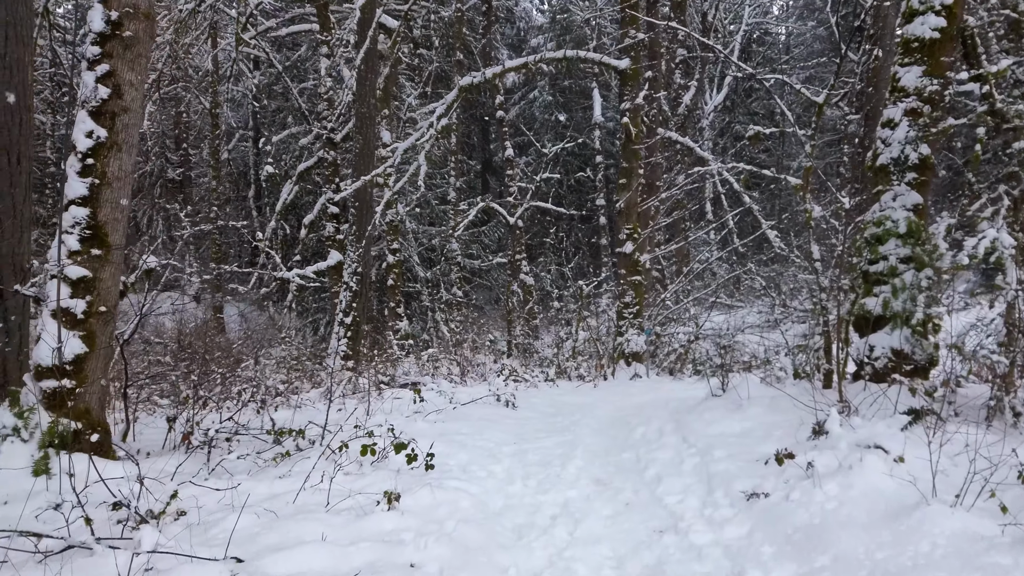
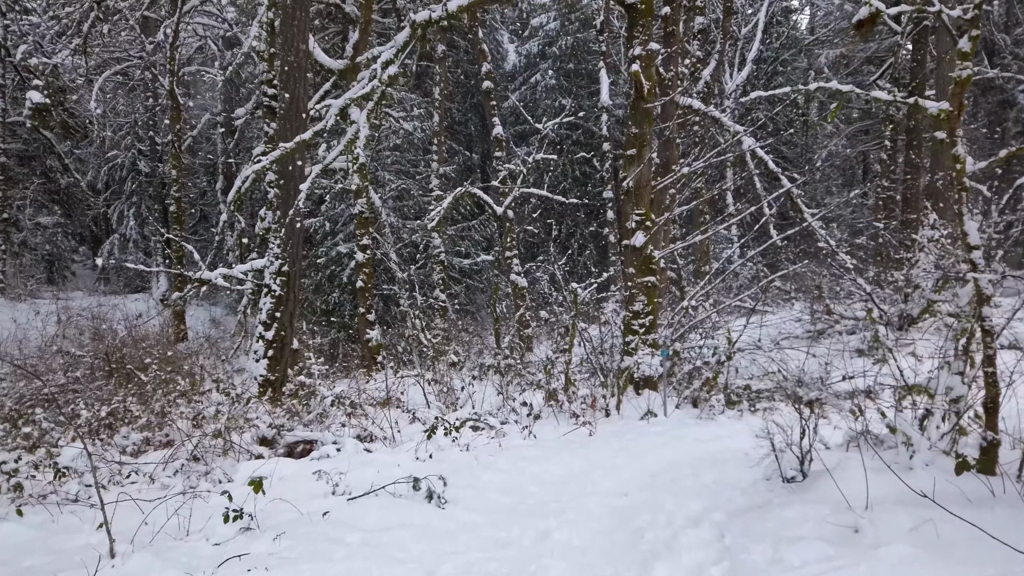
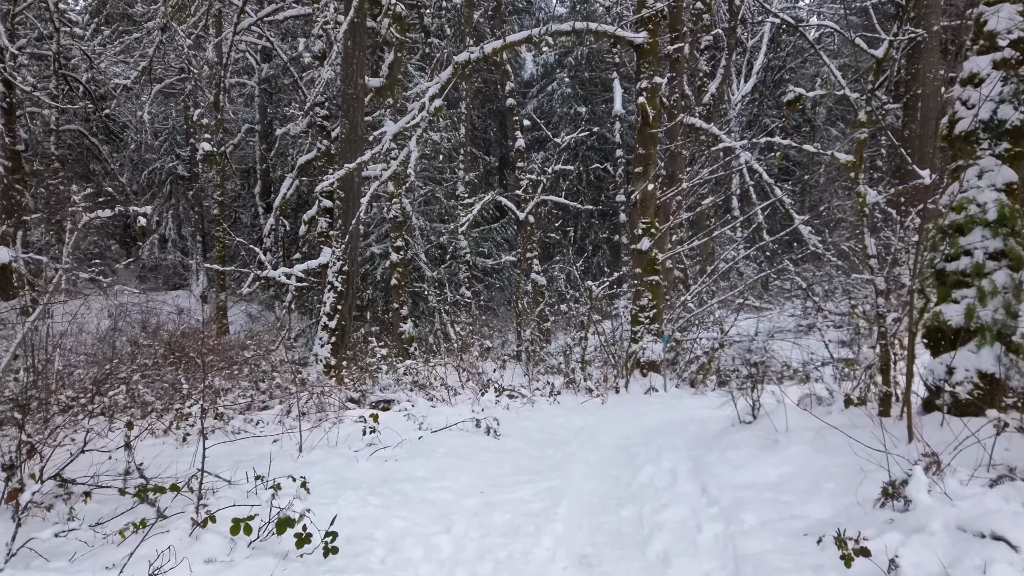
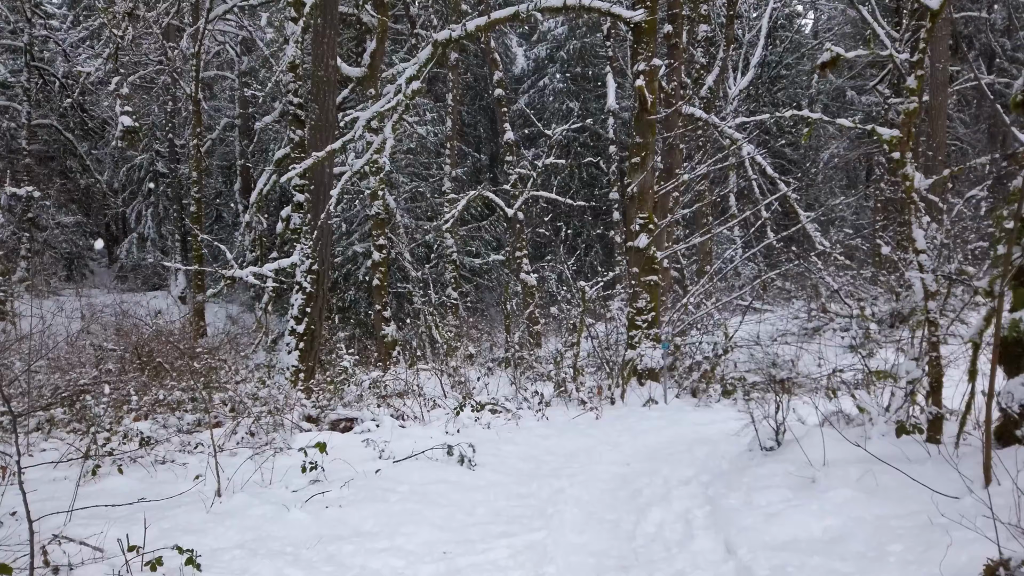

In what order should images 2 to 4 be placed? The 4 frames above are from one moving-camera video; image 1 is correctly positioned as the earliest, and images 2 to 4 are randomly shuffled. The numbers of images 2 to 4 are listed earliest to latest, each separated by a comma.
3, 4, 2
